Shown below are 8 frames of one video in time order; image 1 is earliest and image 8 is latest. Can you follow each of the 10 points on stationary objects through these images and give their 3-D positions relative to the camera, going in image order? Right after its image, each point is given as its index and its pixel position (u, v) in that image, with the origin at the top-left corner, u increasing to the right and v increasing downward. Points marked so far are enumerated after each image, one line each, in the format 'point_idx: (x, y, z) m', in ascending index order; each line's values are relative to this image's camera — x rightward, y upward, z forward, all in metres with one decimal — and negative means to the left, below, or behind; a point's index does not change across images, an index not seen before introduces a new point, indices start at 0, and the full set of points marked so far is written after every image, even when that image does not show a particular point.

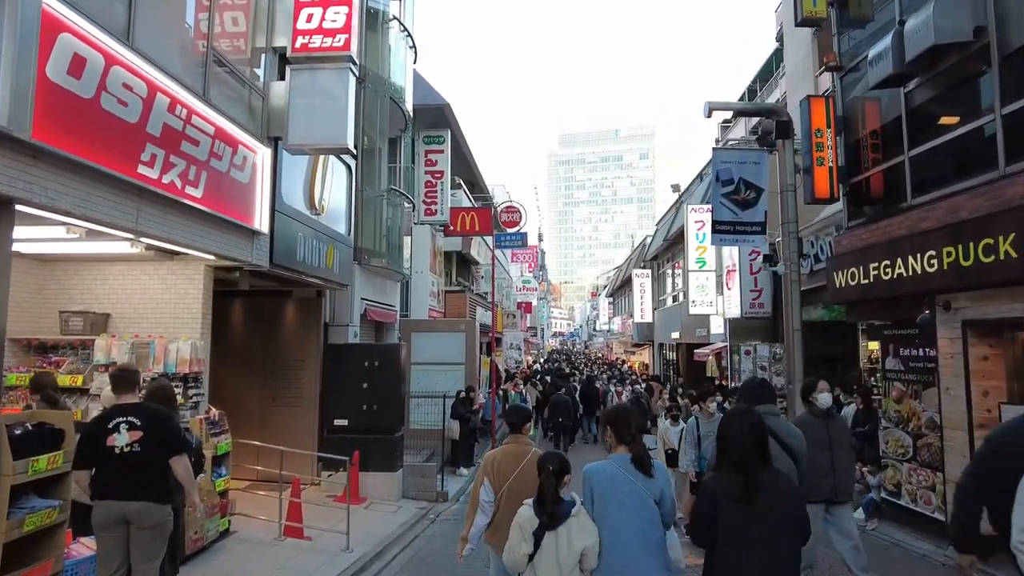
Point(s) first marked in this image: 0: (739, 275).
0: (+6.0, +0.3, +17.2) m
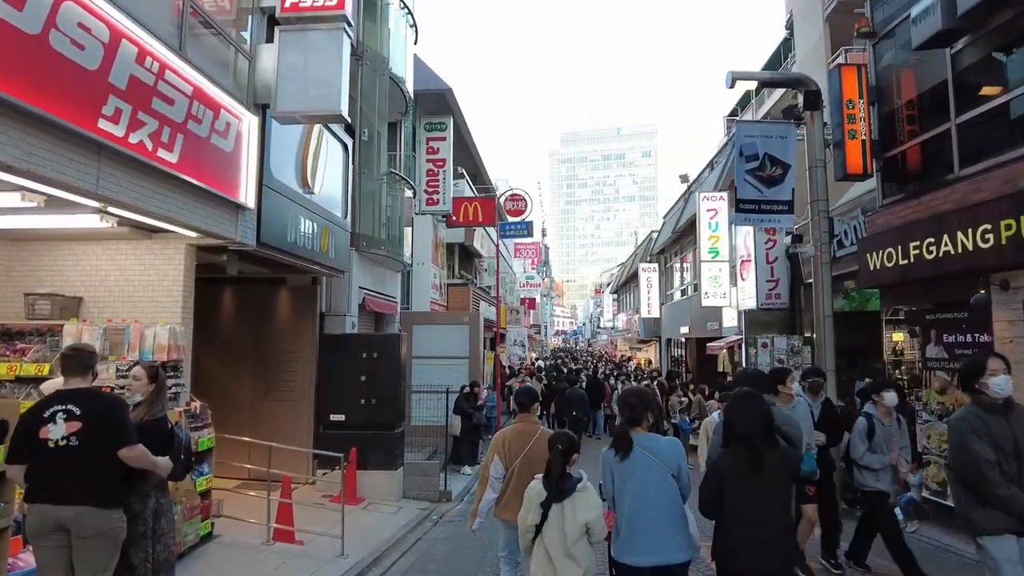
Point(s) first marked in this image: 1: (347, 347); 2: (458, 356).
0: (+6.1, +0.6, +16.5) m
1: (-2.9, -1.0, +11.1) m
2: (-1.4, -1.7, +16.3) m
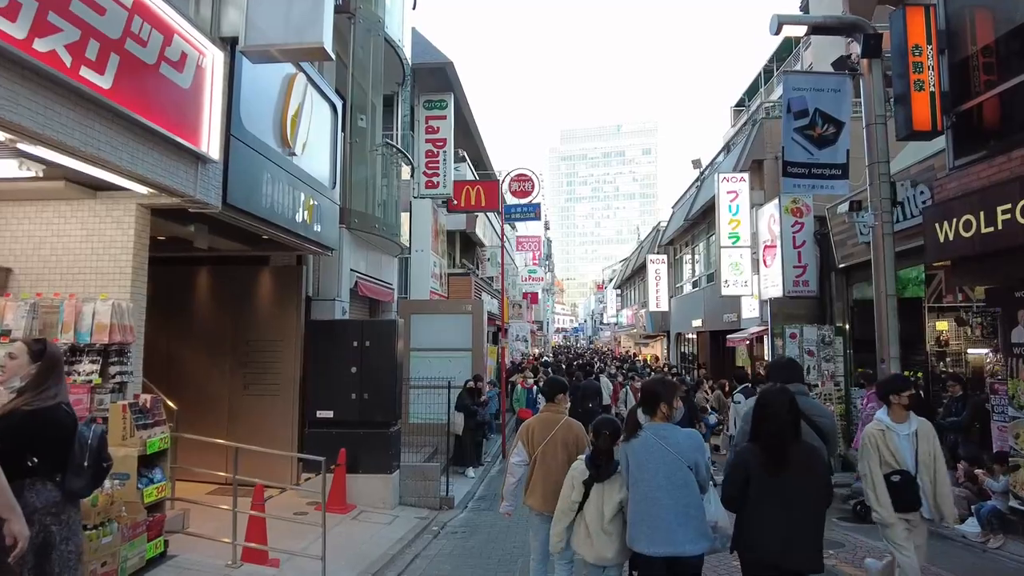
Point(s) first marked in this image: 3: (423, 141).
0: (+6.3, +0.9, +15.3) m
1: (-2.7, -0.7, +9.9) m
2: (-1.2, -1.4, +15.0) m
3: (-2.4, +4.0, +17.8) m
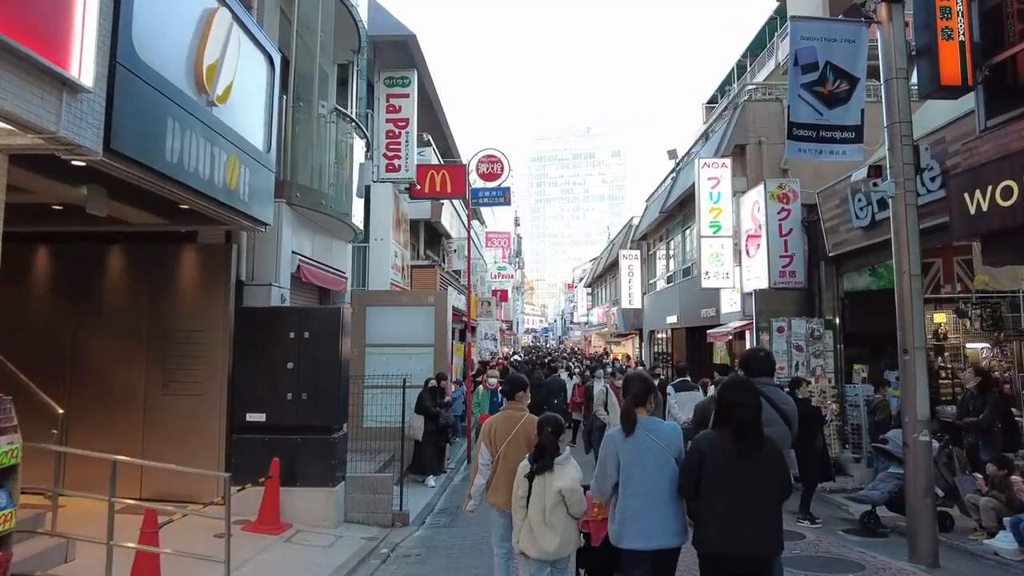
0: (+5.6, +1.1, +14.3) m
1: (-3.2, -0.5, +8.4) m
2: (-1.9, -1.2, +13.7) m
3: (-3.3, +4.2, +16.4) m
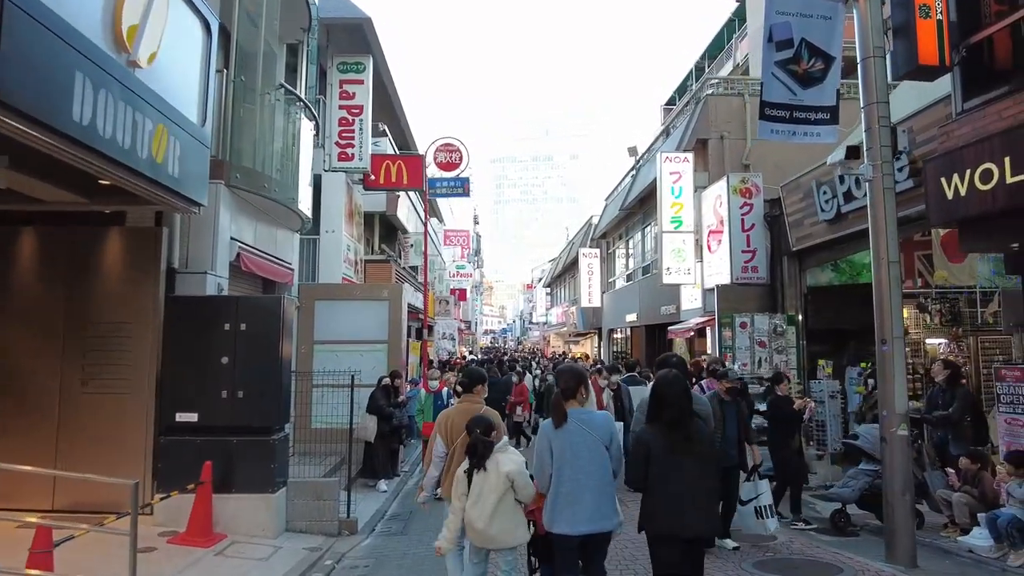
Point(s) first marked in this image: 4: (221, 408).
0: (+4.7, +1.2, +14.1) m
1: (-3.7, -0.3, +7.7) m
2: (-2.8, -1.1, +13.0) m
3: (-4.3, +4.4, +15.7) m
4: (-3.3, -1.4, +7.5) m
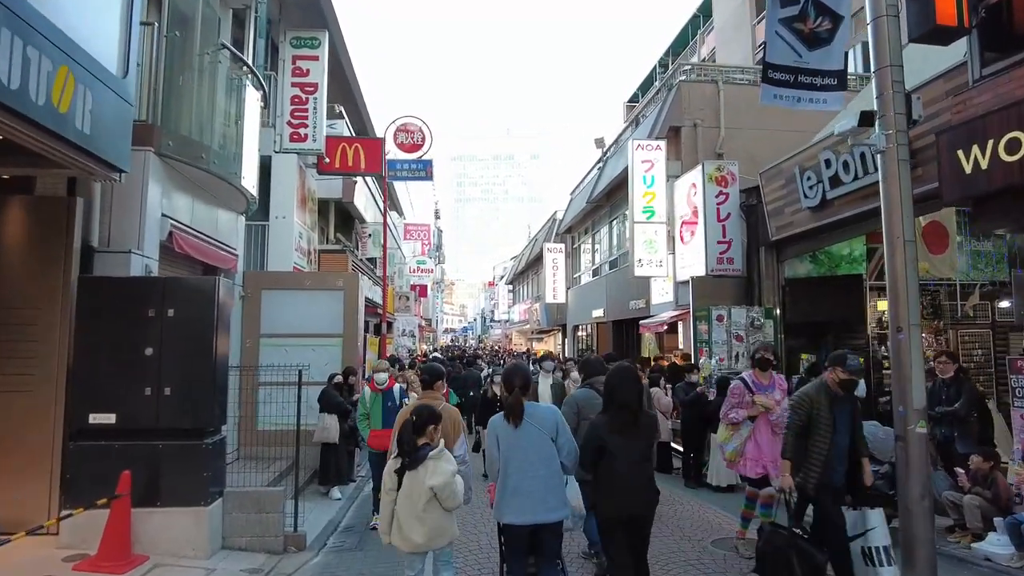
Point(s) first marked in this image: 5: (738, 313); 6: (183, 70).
0: (+4.0, +1.4, +13.5) m
1: (-4.0, -0.1, +6.6) m
2: (-3.4, -0.8, +11.9) m
3: (-5.0, +4.6, +14.5) m
4: (-3.6, -1.2, +6.4) m
5: (+4.3, -0.5, +12.4) m
6: (-4.4, +2.9, +8.6) m
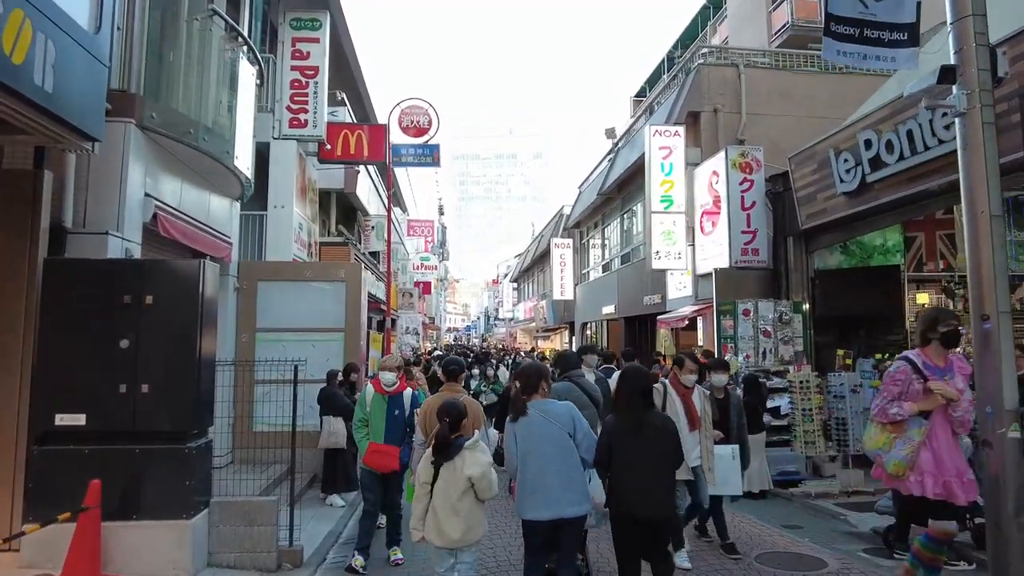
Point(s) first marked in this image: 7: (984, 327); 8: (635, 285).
0: (+4.2, +1.5, +12.7) m
1: (-3.7, 0.0, +5.8) m
2: (-3.2, -0.7, +11.2) m
3: (-4.8, +4.7, +13.8) m
4: (-3.4, -1.0, +5.7) m
5: (+4.6, -0.3, +11.7) m
6: (-4.2, +3.0, +7.8) m
7: (+3.6, -0.3, +5.0) m
8: (+3.7, +0.1, +19.6) m
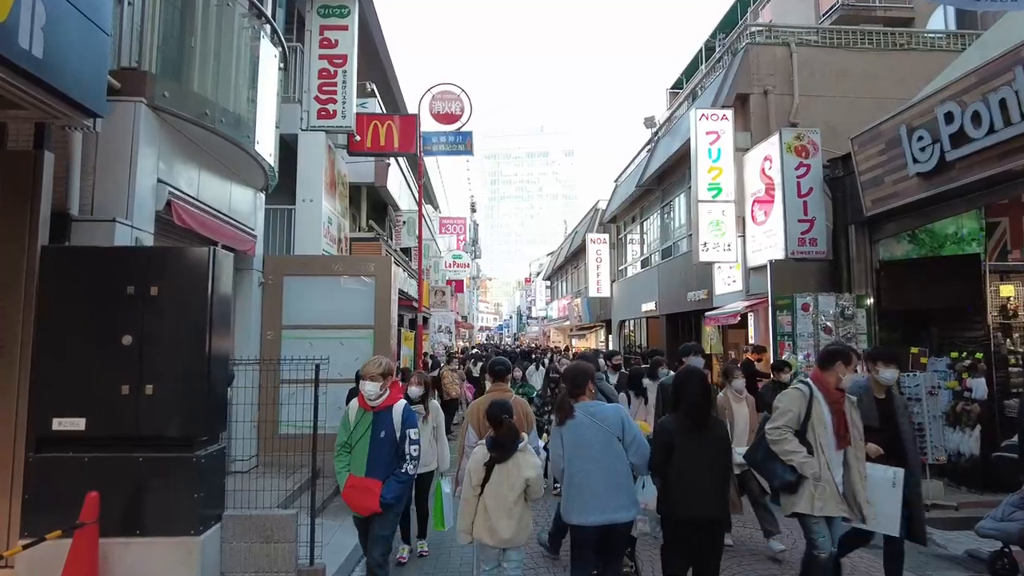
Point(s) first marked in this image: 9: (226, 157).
0: (+4.9, +1.6, +11.8) m
1: (-3.4, +0.1, +5.3) m
2: (-2.5, -0.6, +10.6) m
3: (-4.0, +4.8, +13.3) m
4: (-3.1, -1.0, +5.1) m
5: (+5.2, -0.2, +10.7) m
6: (-3.8, +3.1, +7.3) m
7: (+3.9, -0.2, +4.1) m
8: (+4.7, +0.2, +18.6) m
9: (-3.7, +1.7, +8.4) m
